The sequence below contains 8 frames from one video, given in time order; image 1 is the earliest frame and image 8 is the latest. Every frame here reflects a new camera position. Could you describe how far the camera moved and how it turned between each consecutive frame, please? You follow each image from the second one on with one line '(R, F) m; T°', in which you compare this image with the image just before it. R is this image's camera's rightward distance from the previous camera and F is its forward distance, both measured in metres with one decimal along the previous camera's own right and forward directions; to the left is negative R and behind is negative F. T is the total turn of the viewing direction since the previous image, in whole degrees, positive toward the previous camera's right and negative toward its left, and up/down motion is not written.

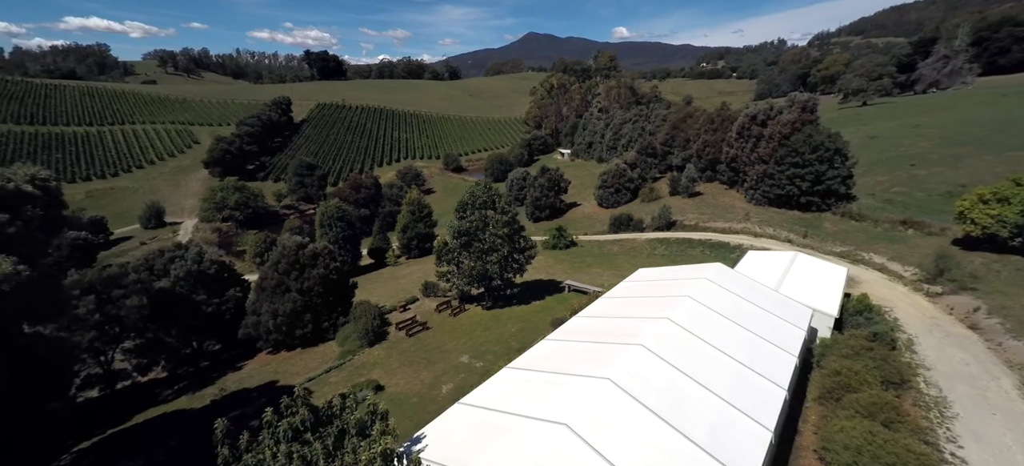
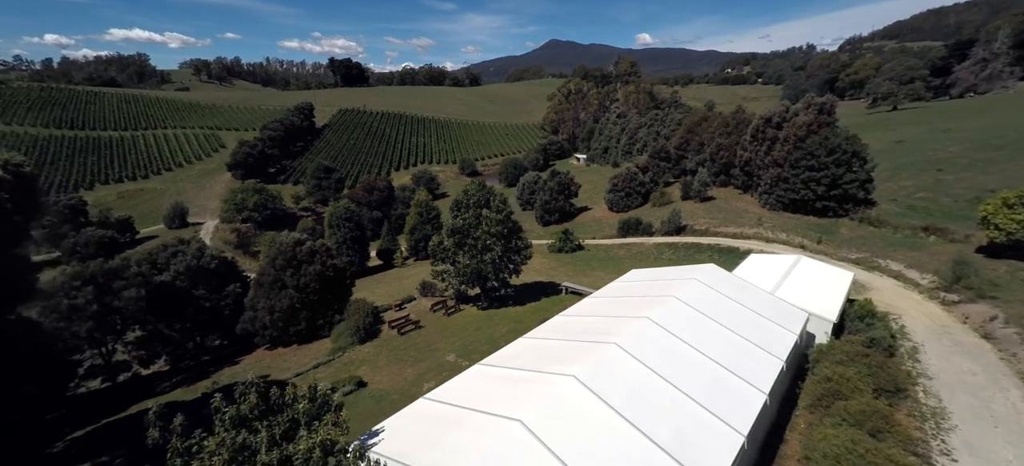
(+1.4, +0.2) m; -3°
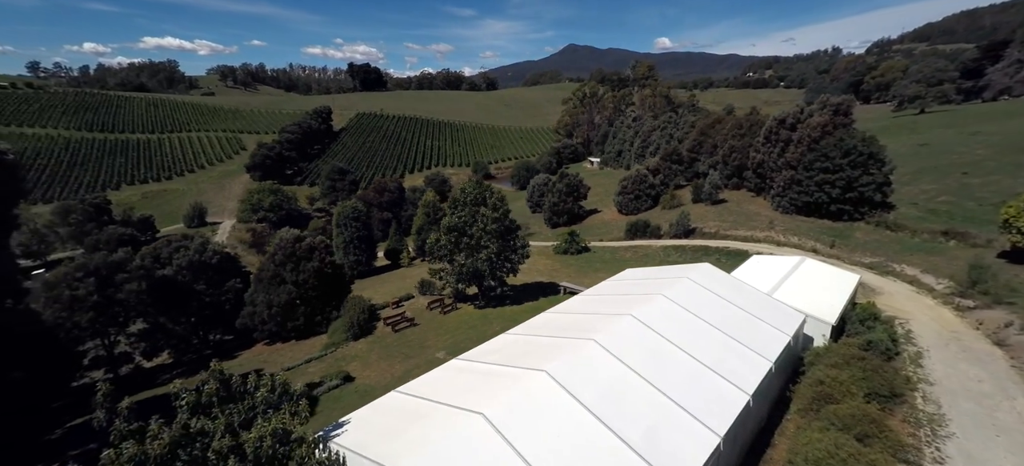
(+1.1, +0.2) m; -2°
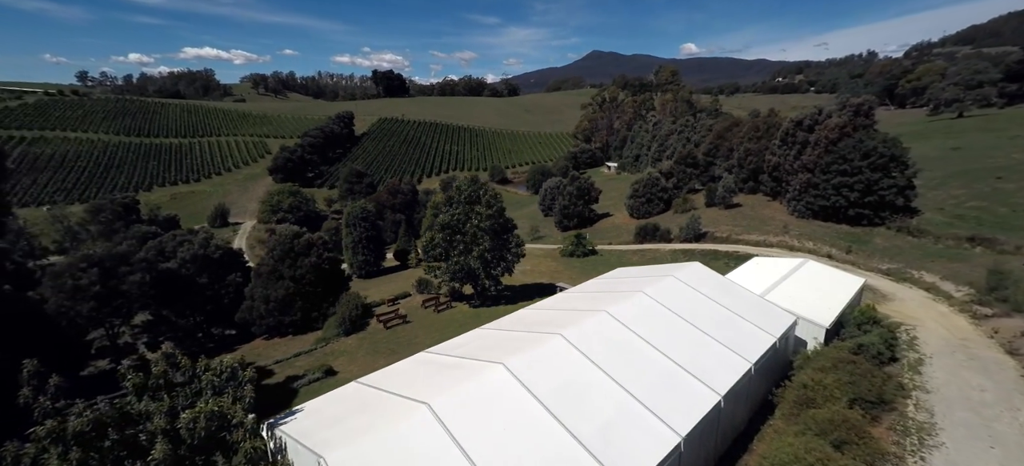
(+1.6, +0.2) m; -3°
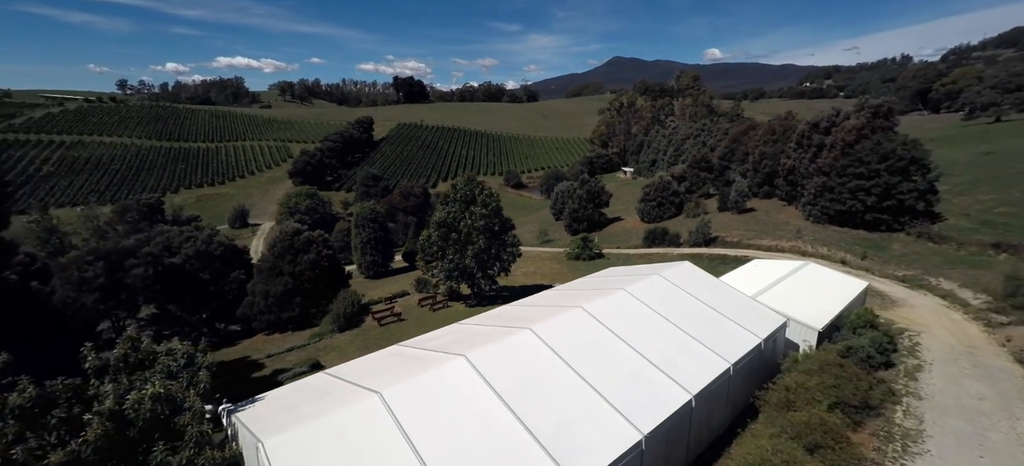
(+1.4, +0.1) m; -3°
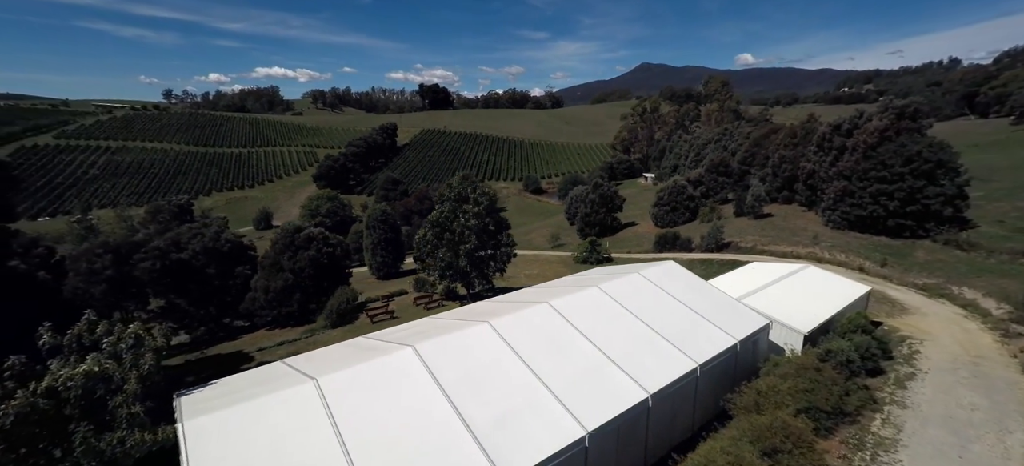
(+1.8, +0.2) m; -3°
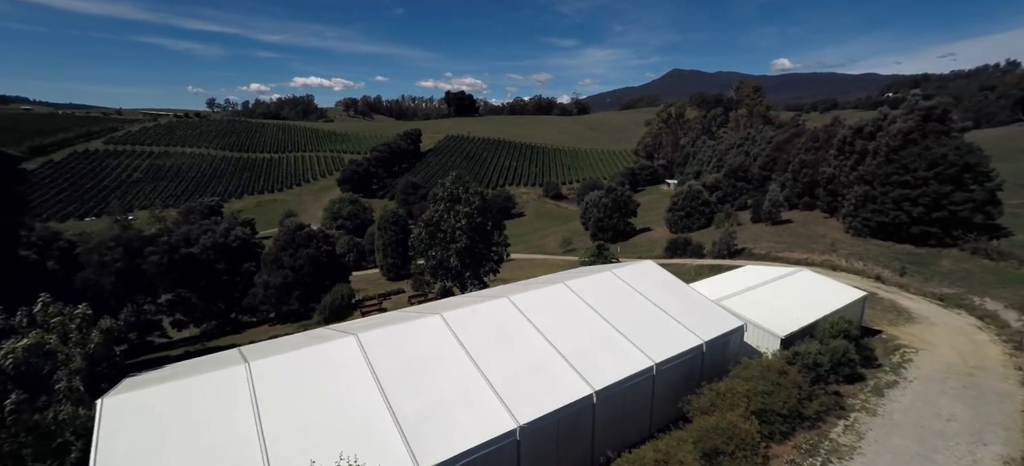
(+1.9, +0.1) m; -4°
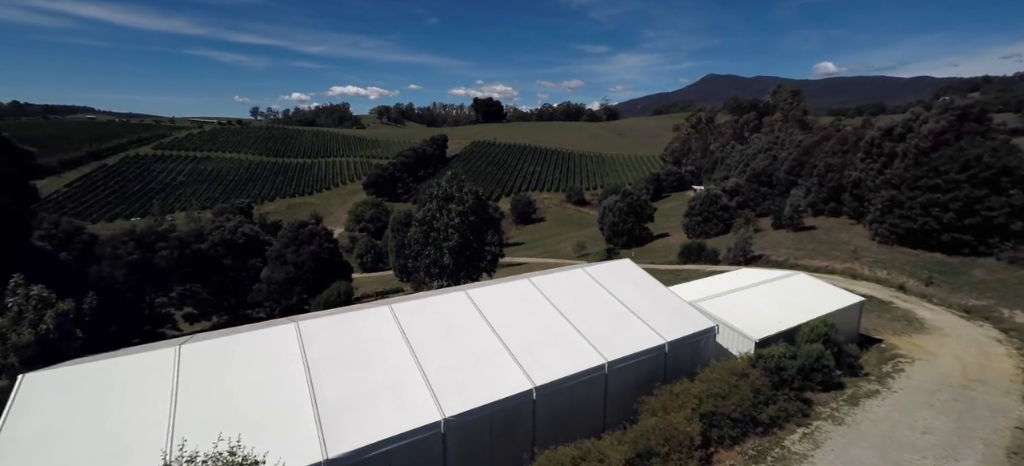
(+2.0, +0.3) m; -4°
